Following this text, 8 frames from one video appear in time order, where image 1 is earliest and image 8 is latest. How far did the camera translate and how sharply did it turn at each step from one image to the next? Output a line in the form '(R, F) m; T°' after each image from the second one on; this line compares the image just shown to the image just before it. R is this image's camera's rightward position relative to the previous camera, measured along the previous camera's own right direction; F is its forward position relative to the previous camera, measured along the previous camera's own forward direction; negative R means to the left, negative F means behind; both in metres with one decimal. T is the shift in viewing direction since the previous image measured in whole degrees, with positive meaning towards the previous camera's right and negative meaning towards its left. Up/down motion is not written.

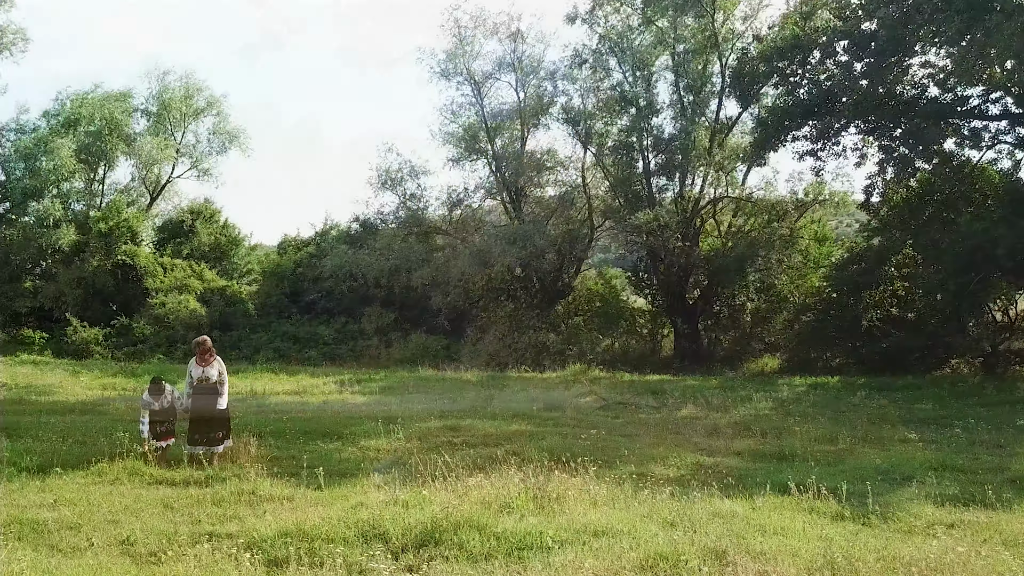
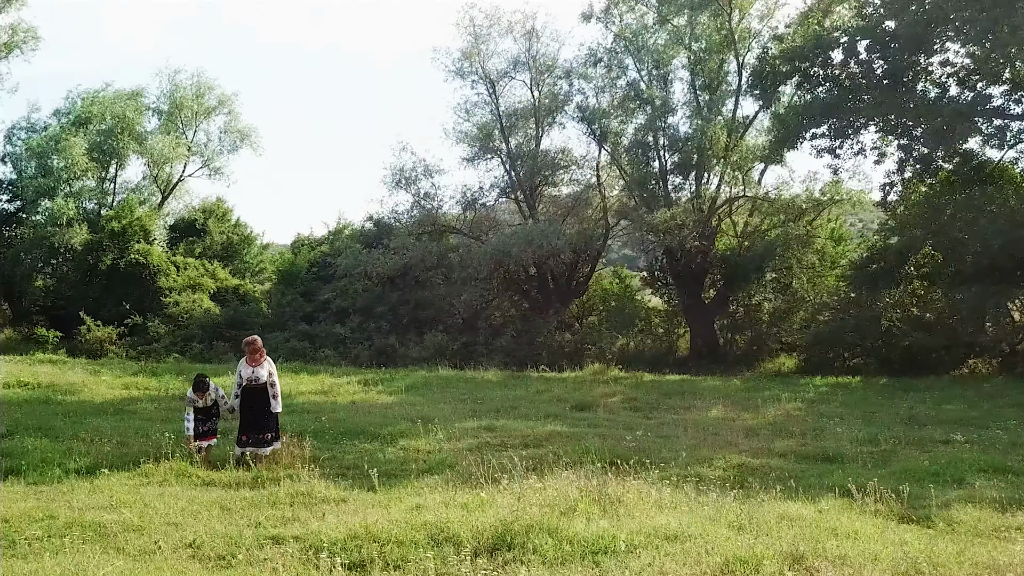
(-0.3, +0.1) m; 0°
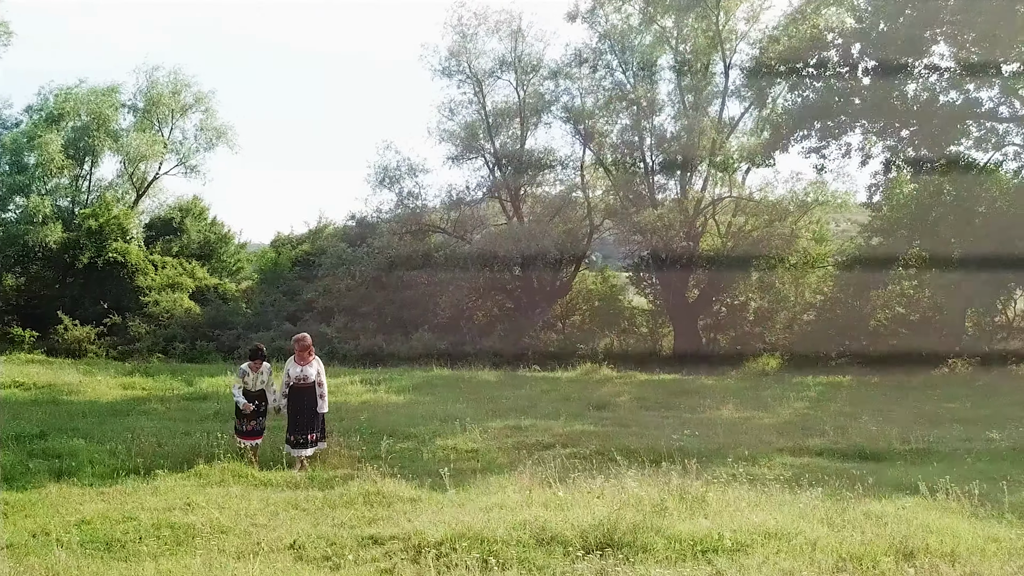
(-0.7, 0.0) m; +3°
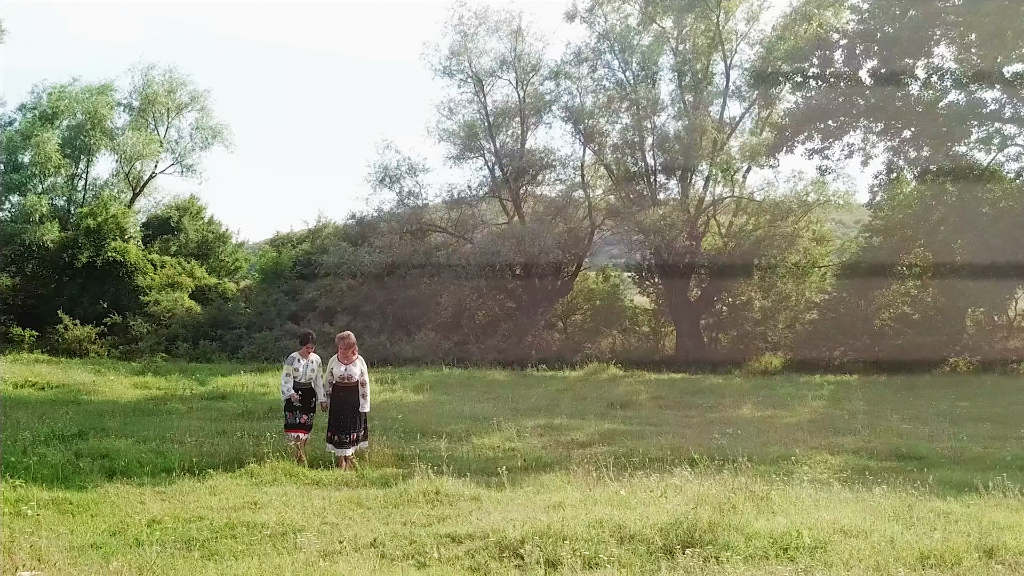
(-0.5, 0.0) m; +1°
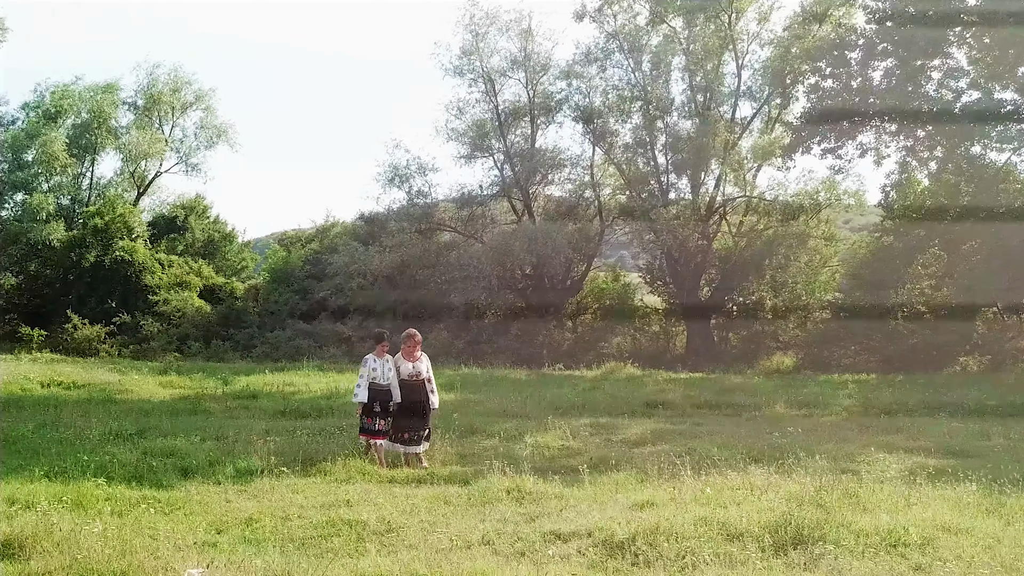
(-0.6, 0.0) m; 0°
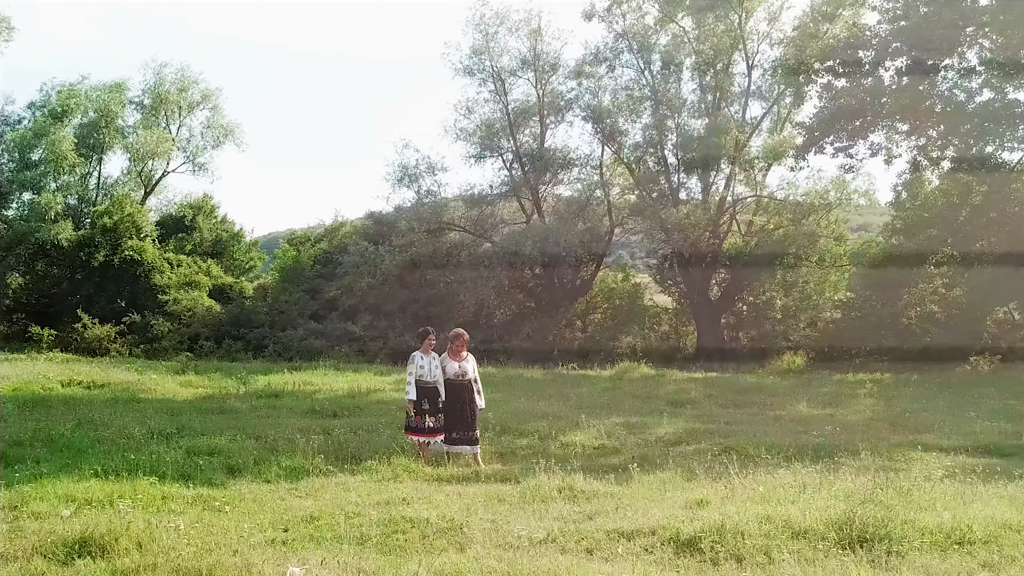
(-0.3, 0.0) m; 0°
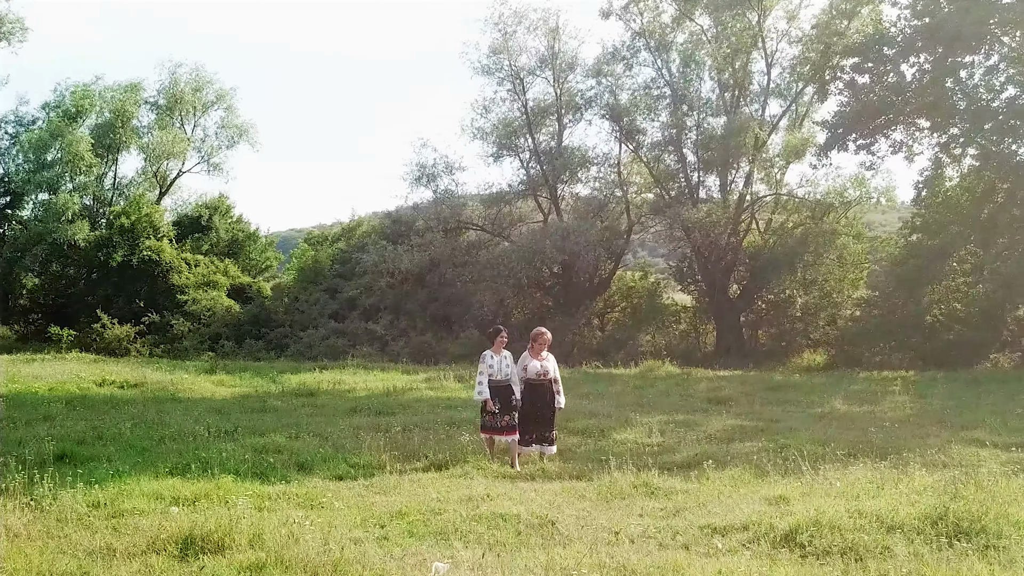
(-0.5, 0.0) m; 0°
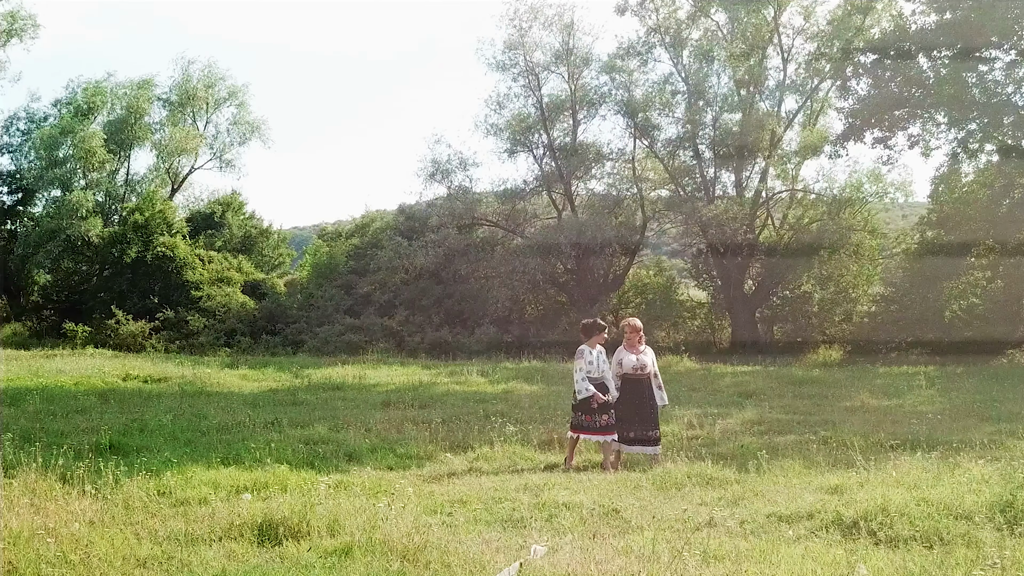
(-0.3, 0.0) m; 0°
